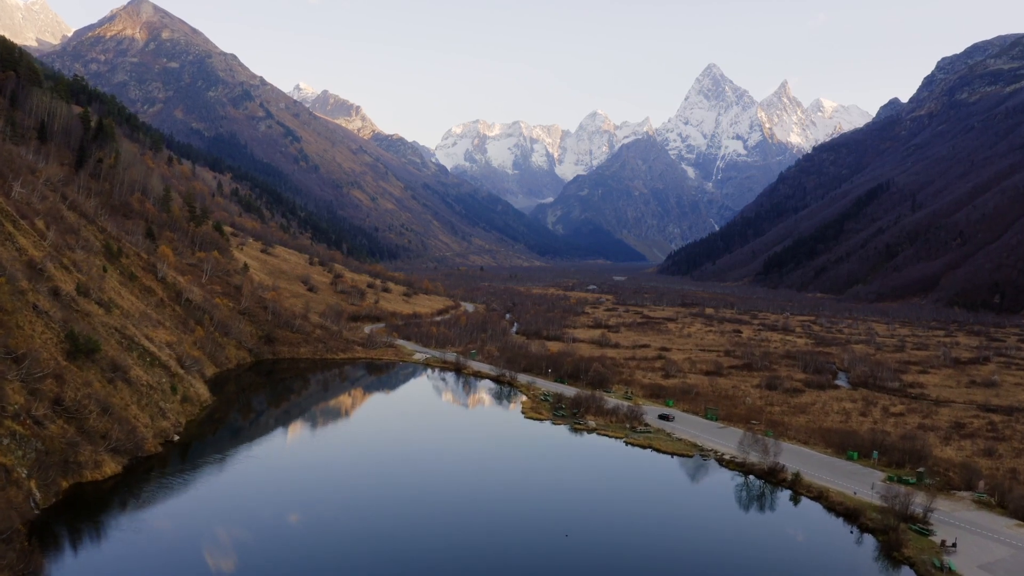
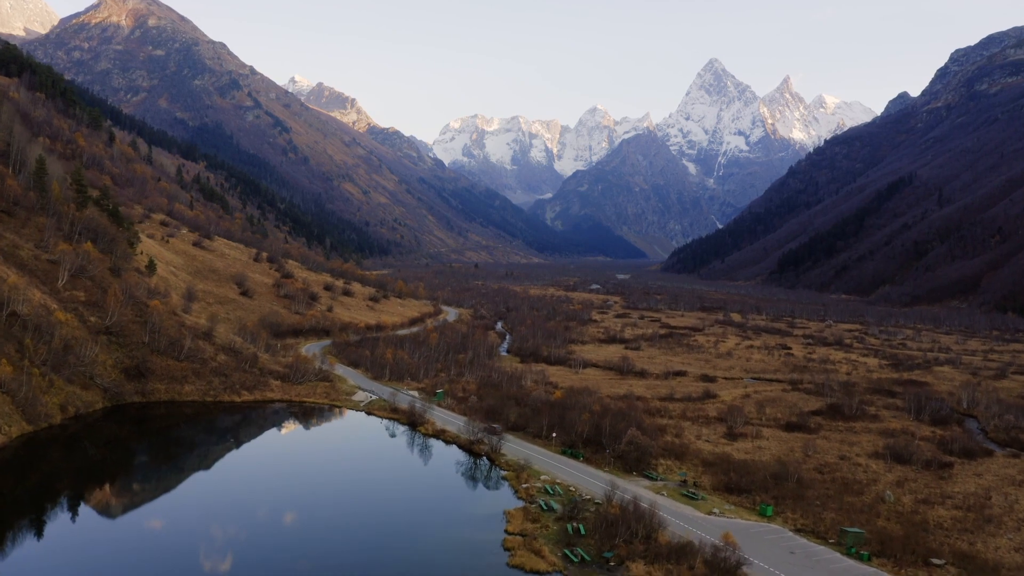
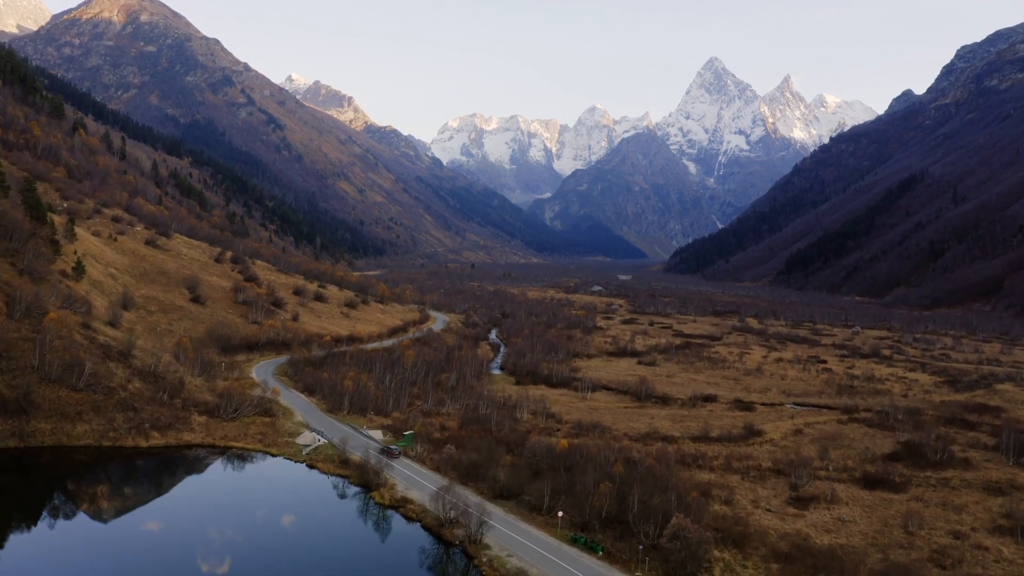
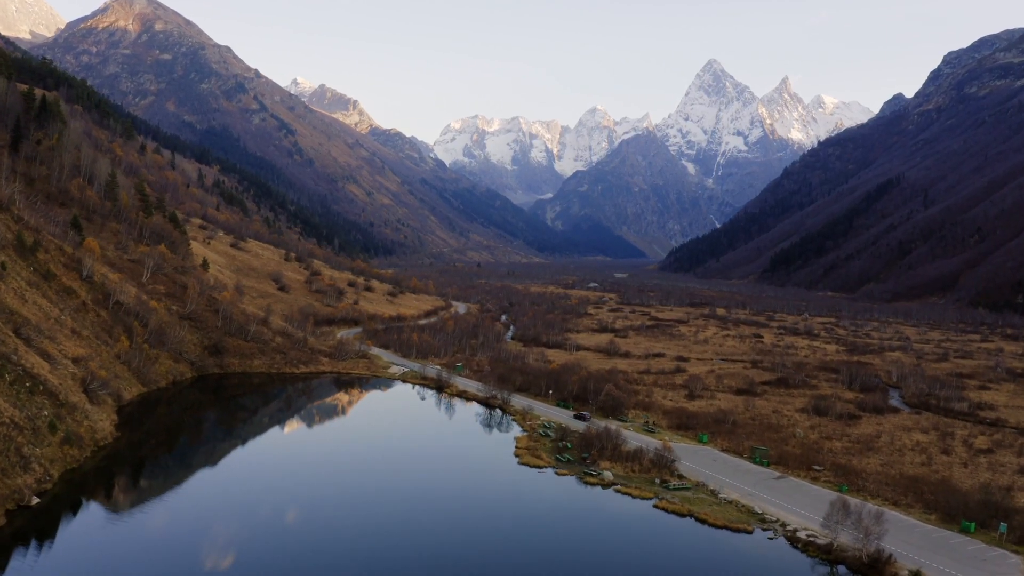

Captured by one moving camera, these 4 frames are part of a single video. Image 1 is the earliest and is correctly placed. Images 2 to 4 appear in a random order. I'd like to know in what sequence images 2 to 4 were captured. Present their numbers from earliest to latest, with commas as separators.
4, 2, 3
